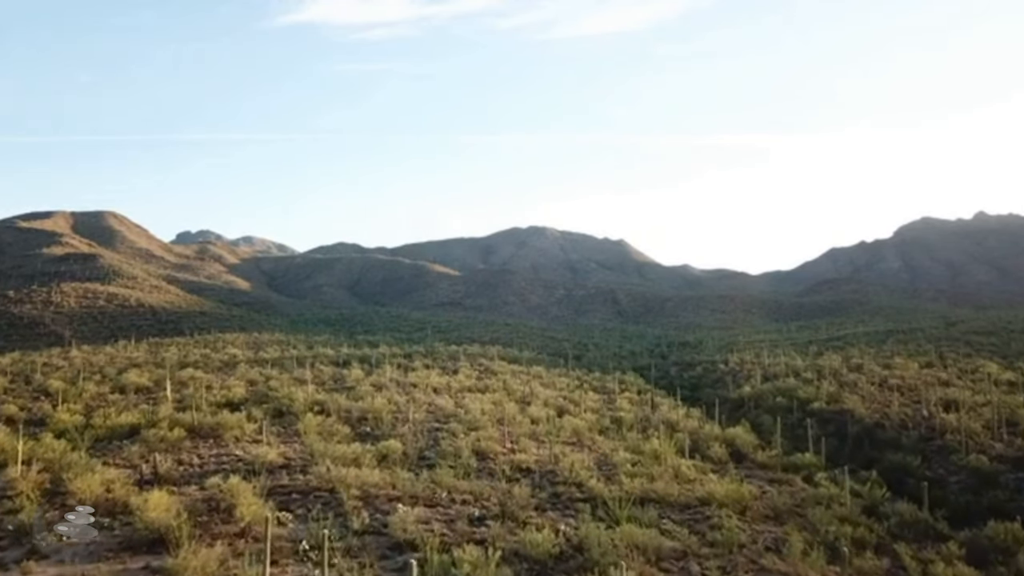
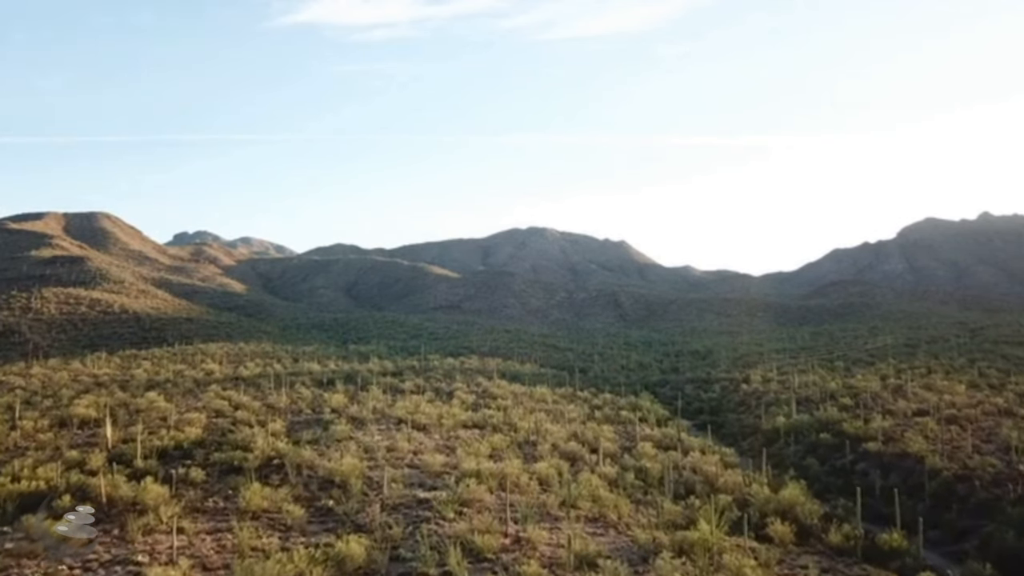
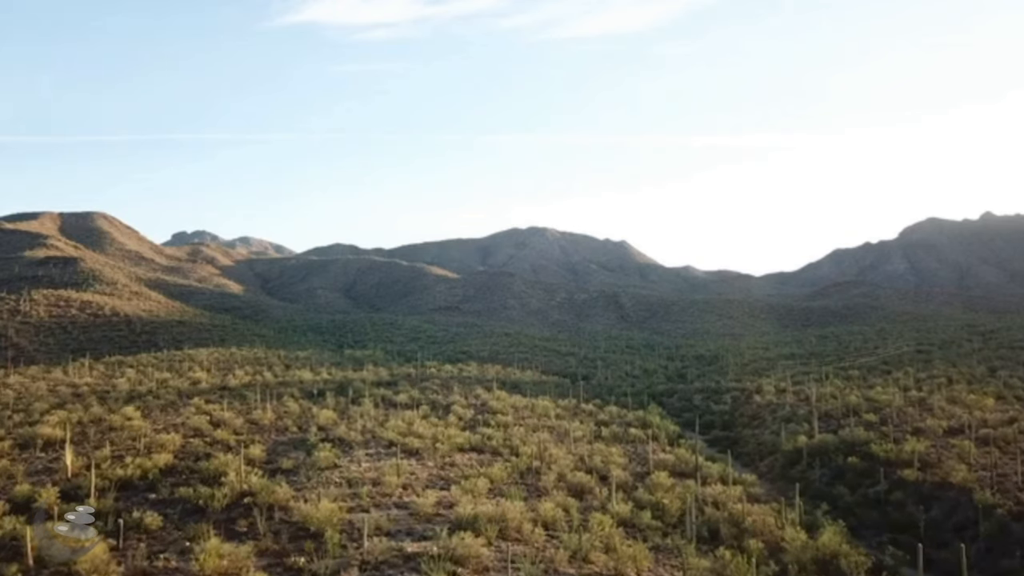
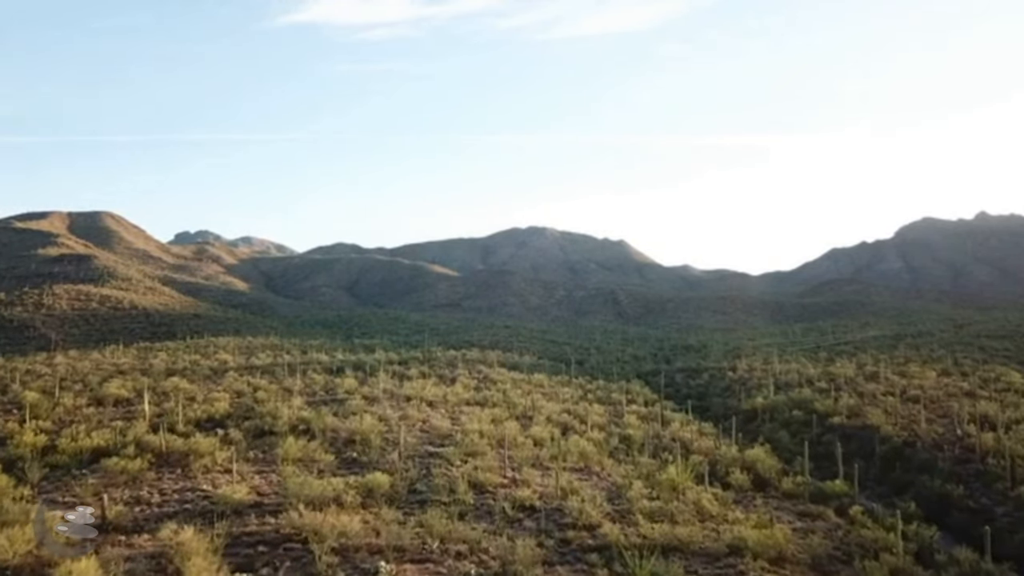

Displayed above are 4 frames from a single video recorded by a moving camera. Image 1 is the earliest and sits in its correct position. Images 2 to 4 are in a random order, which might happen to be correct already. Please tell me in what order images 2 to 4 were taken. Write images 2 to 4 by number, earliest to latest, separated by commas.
4, 2, 3
